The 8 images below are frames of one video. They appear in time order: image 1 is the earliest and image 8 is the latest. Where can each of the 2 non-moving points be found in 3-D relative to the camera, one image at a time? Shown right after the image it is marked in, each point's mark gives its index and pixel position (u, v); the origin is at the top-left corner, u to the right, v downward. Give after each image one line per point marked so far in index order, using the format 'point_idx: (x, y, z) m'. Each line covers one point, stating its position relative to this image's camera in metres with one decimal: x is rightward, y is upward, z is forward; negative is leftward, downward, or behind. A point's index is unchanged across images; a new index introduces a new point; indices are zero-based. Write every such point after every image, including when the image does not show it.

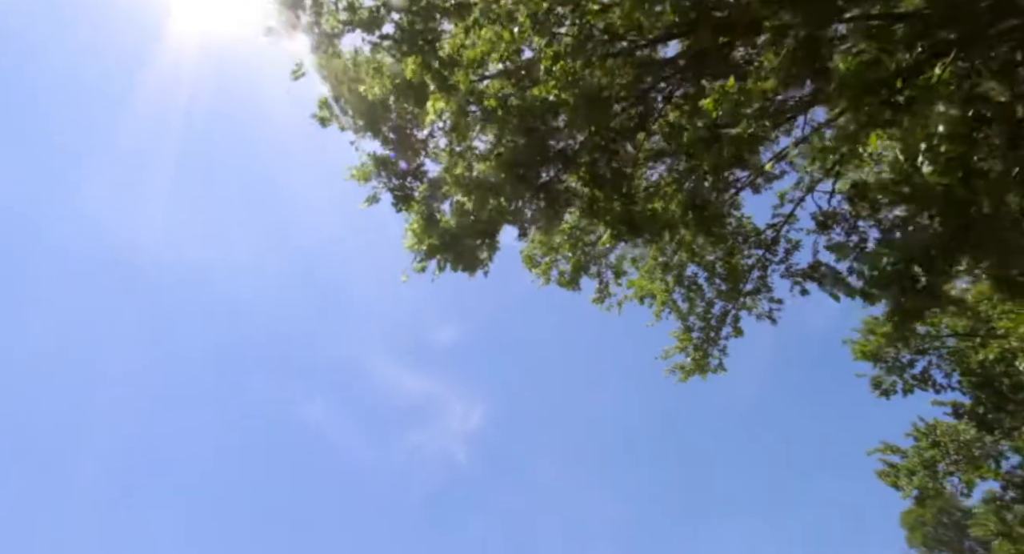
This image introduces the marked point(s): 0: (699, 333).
0: (+2.4, -0.7, +7.4) m
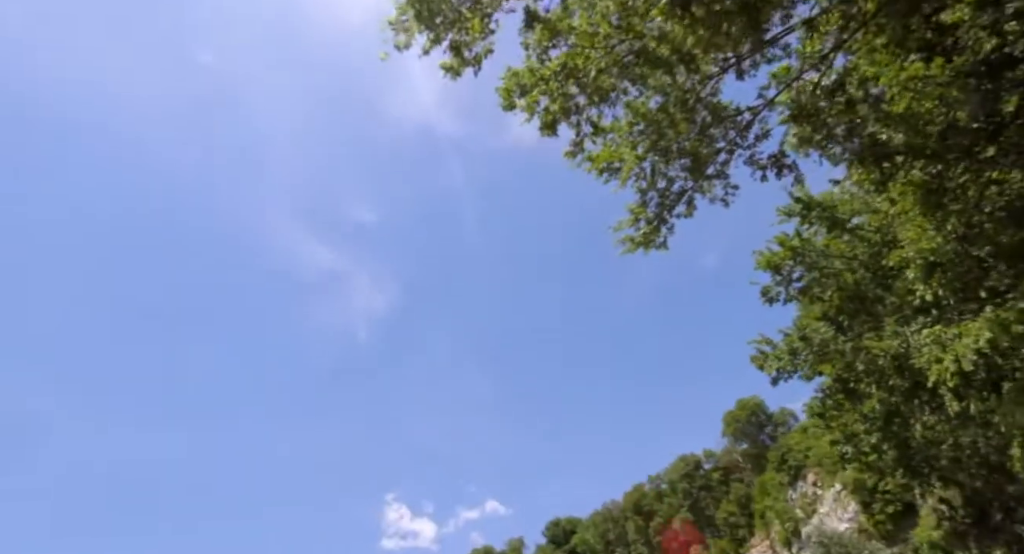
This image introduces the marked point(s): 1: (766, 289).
0: (+1.9, +0.9, +7.7) m
1: (+6.0, -0.3, +13.7) m
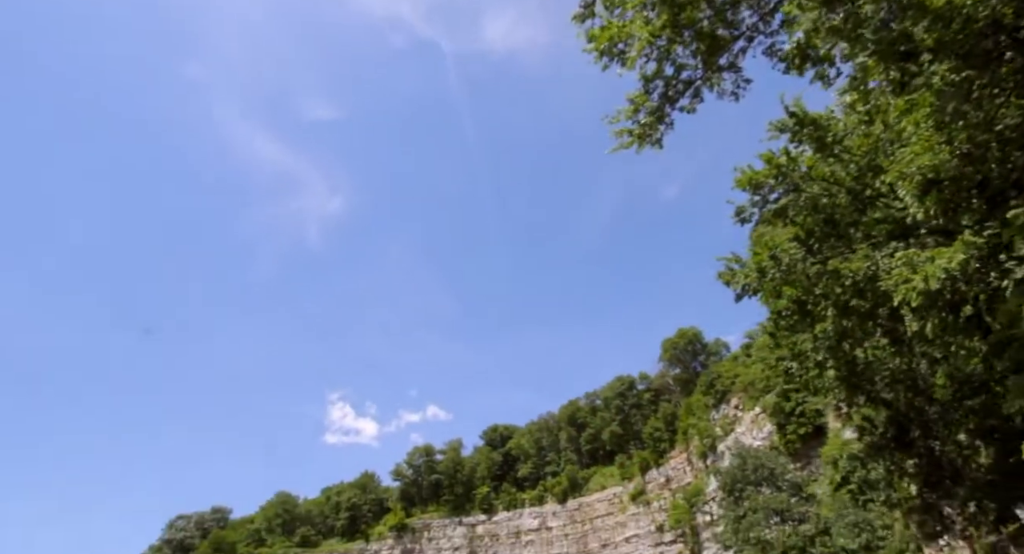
0: (+1.8, +2.2, +7.2) m
1: (+5.3, +1.6, +13.6) m
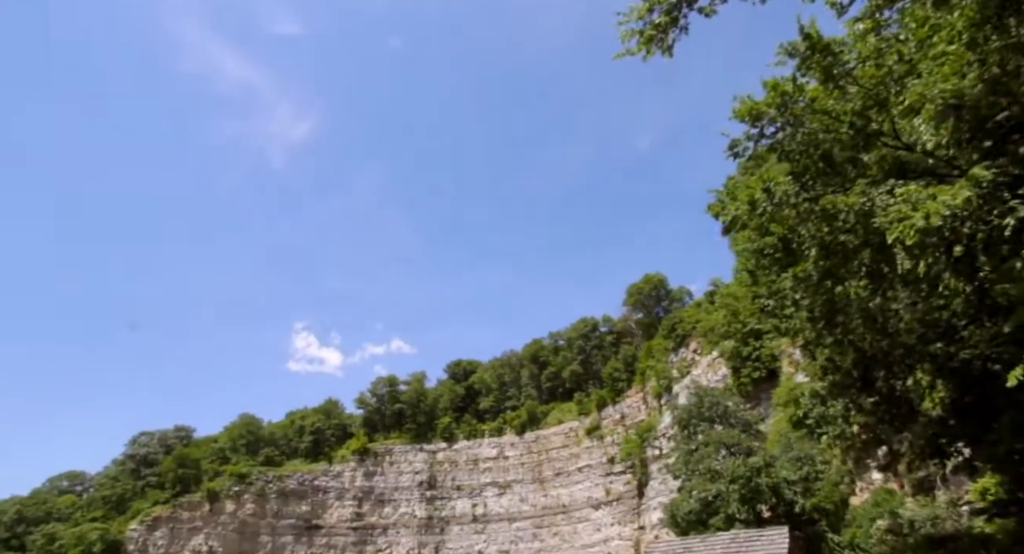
0: (+1.8, +3.2, +6.6) m
1: (+5.0, +3.1, +13.2) m
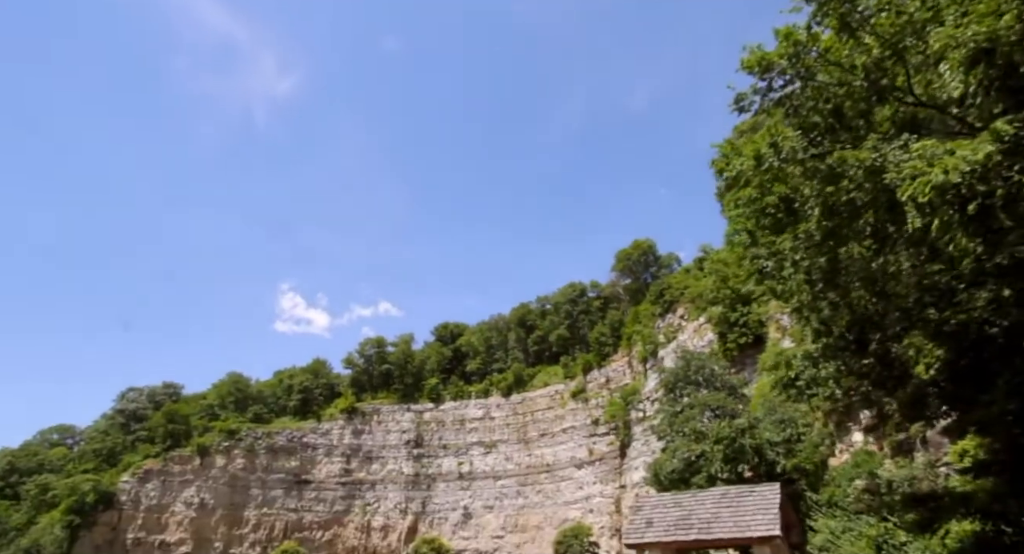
0: (+2.0, +3.7, +6.2) m
1: (+5.1, +4.0, +12.9) m
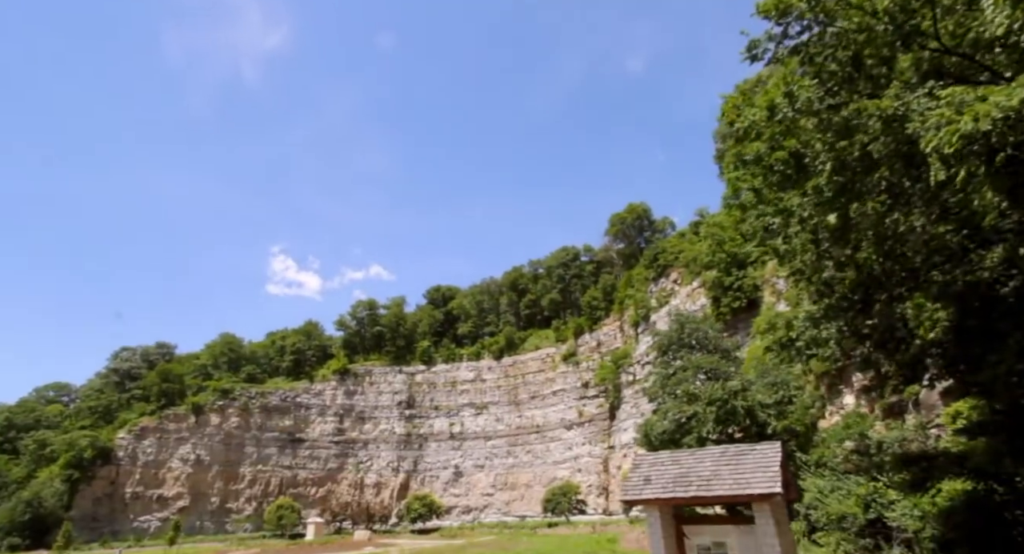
0: (+2.2, +4.2, +5.7) m
1: (+5.2, +4.9, +12.4) m
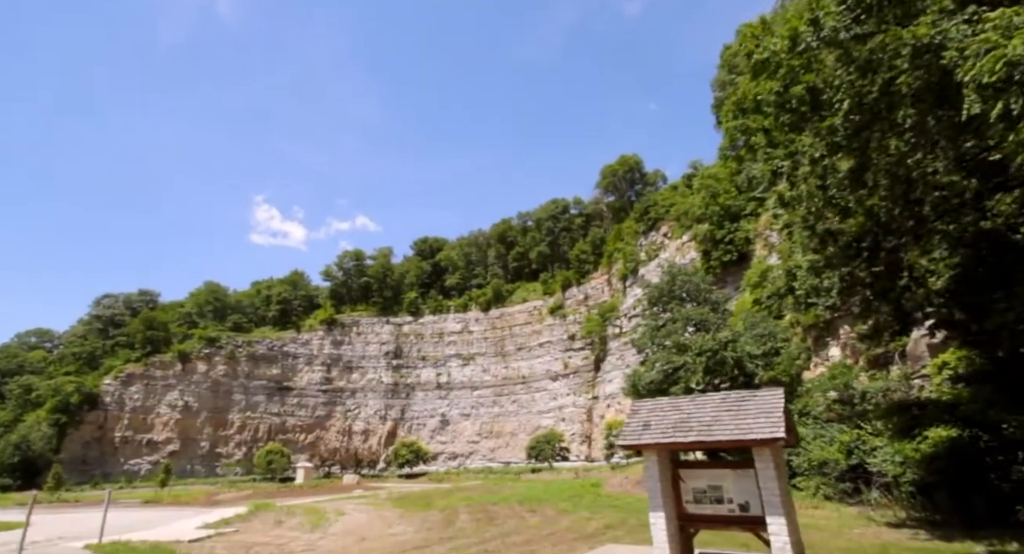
0: (+2.5, +4.9, +5.0) m
1: (+5.3, +6.0, +11.6) m
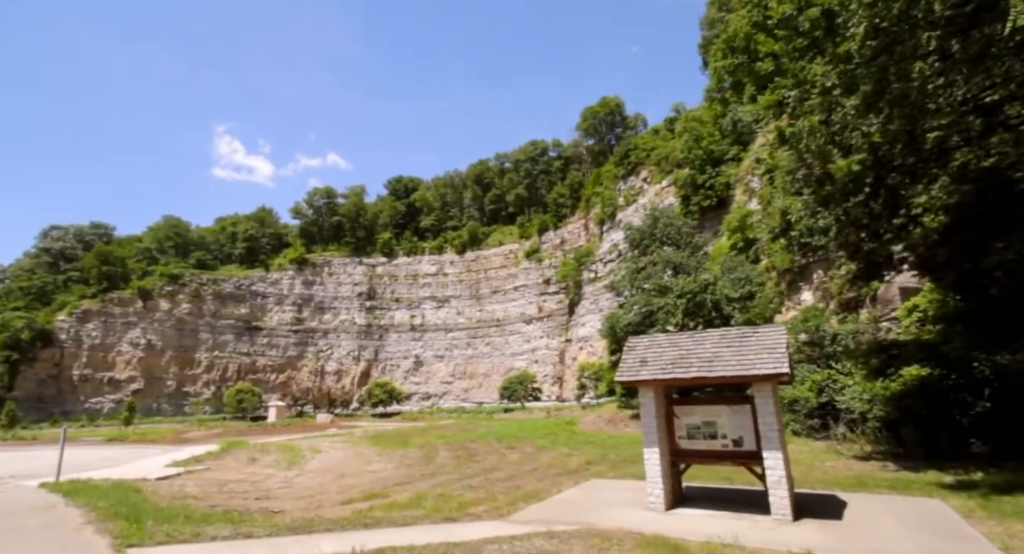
0: (+2.7, +5.5, +3.8) m
1: (+5.3, +7.3, +10.4) m
